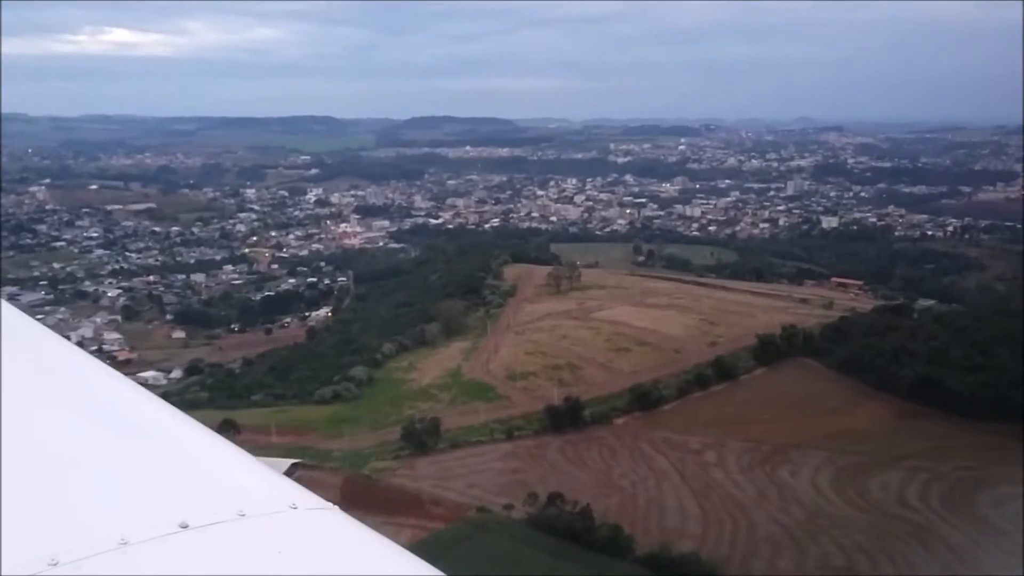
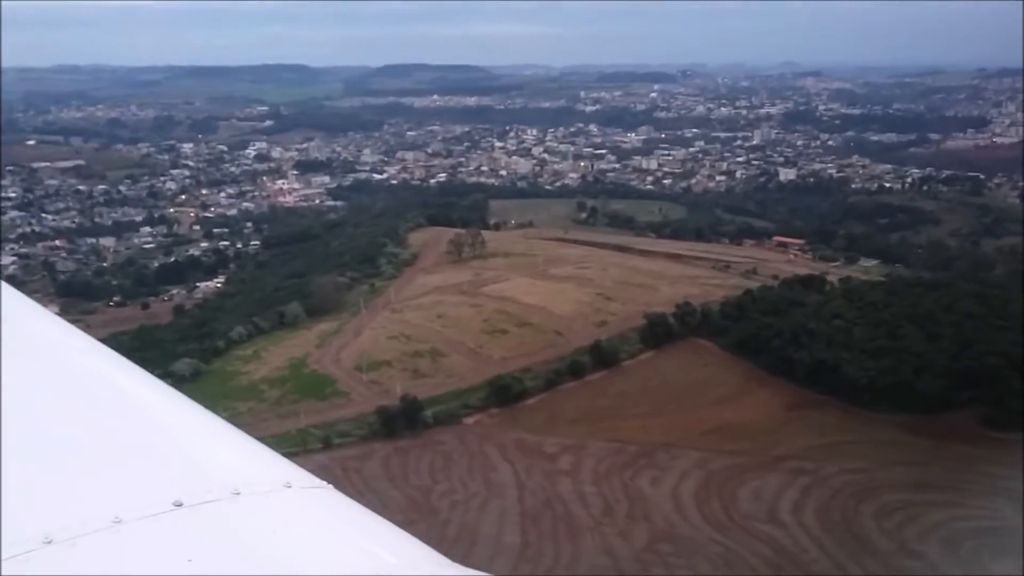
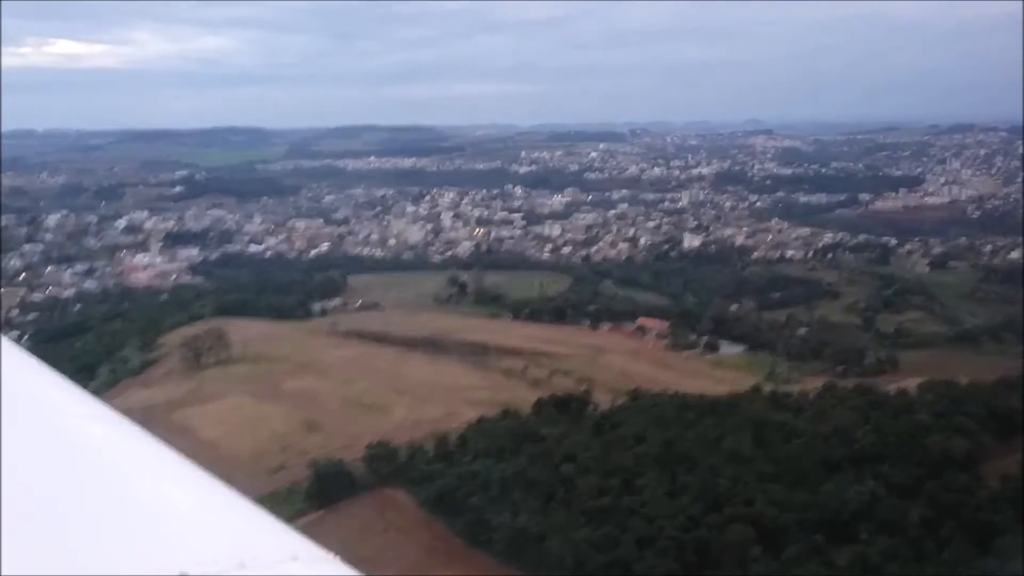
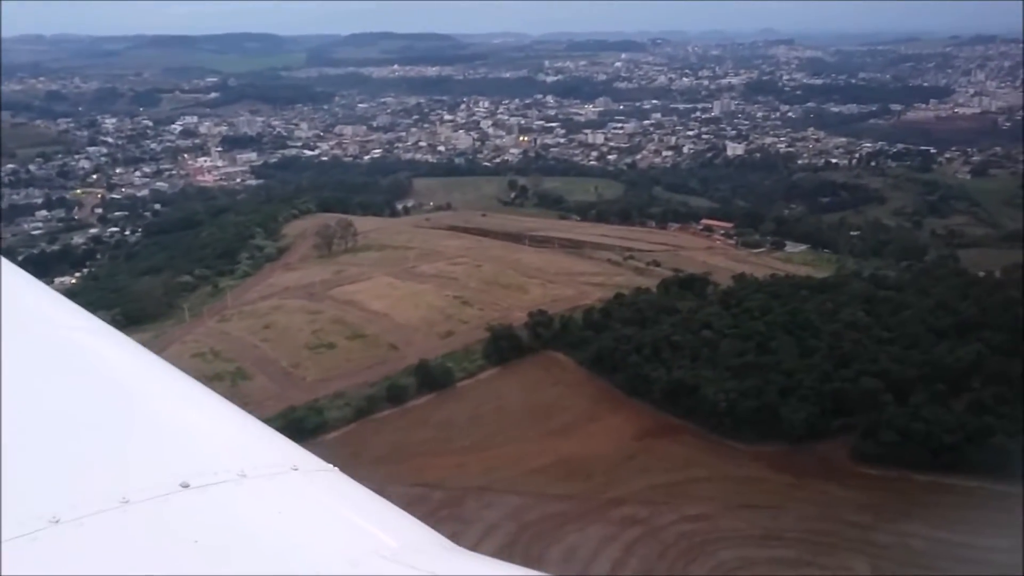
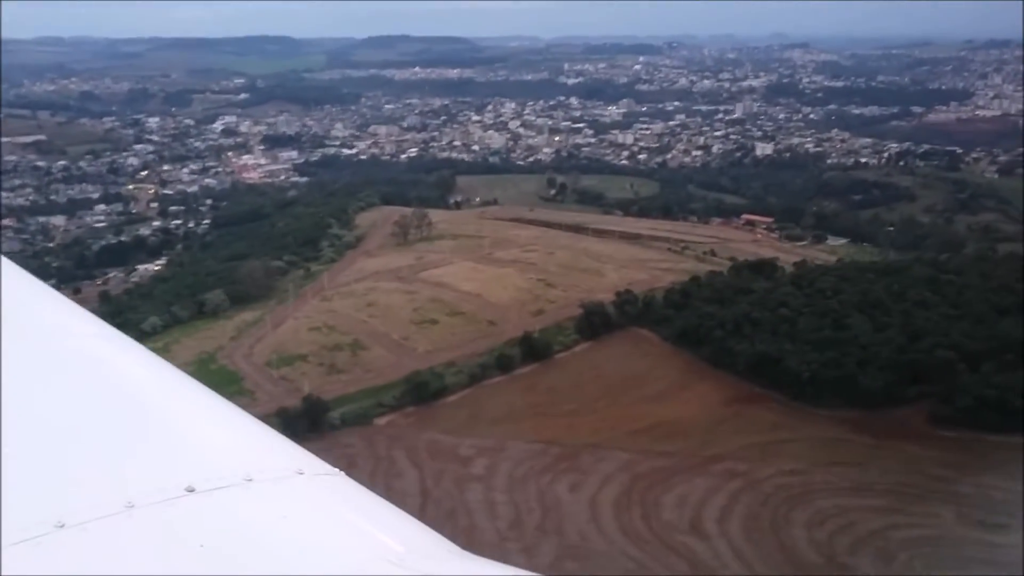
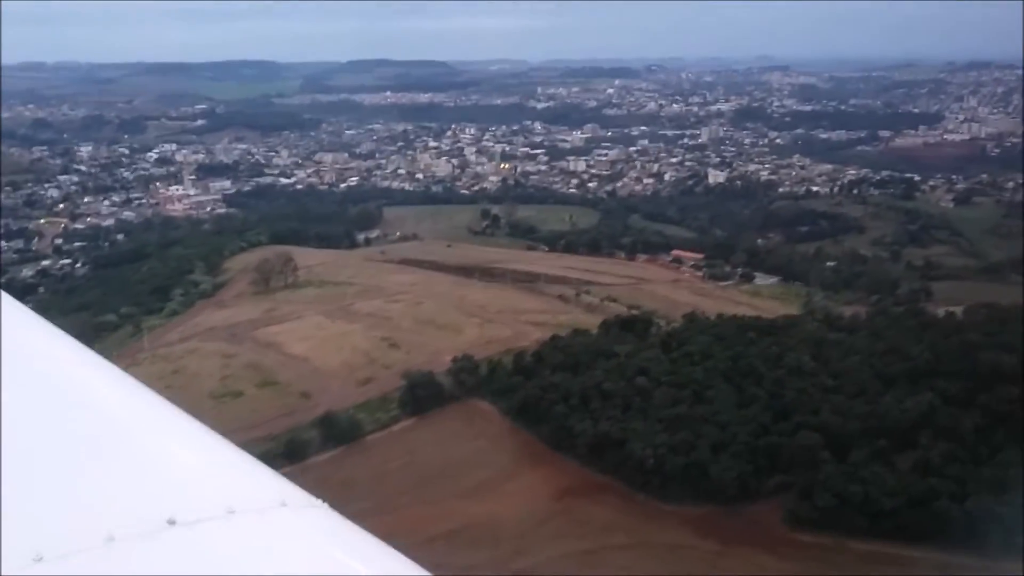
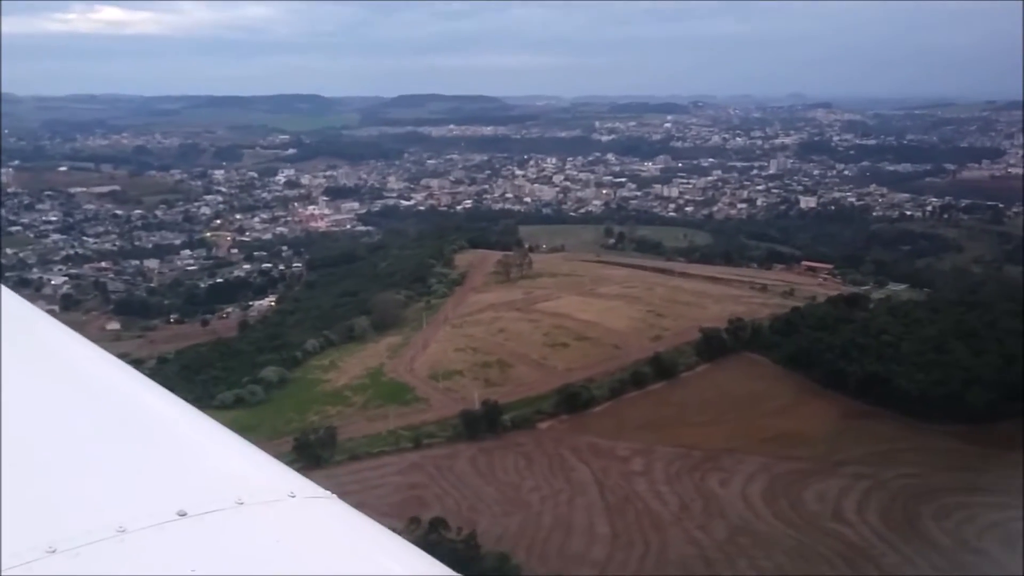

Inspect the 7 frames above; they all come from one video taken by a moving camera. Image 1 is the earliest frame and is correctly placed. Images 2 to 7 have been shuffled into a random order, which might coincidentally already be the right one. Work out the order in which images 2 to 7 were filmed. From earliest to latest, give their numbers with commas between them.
7, 2, 5, 4, 6, 3
